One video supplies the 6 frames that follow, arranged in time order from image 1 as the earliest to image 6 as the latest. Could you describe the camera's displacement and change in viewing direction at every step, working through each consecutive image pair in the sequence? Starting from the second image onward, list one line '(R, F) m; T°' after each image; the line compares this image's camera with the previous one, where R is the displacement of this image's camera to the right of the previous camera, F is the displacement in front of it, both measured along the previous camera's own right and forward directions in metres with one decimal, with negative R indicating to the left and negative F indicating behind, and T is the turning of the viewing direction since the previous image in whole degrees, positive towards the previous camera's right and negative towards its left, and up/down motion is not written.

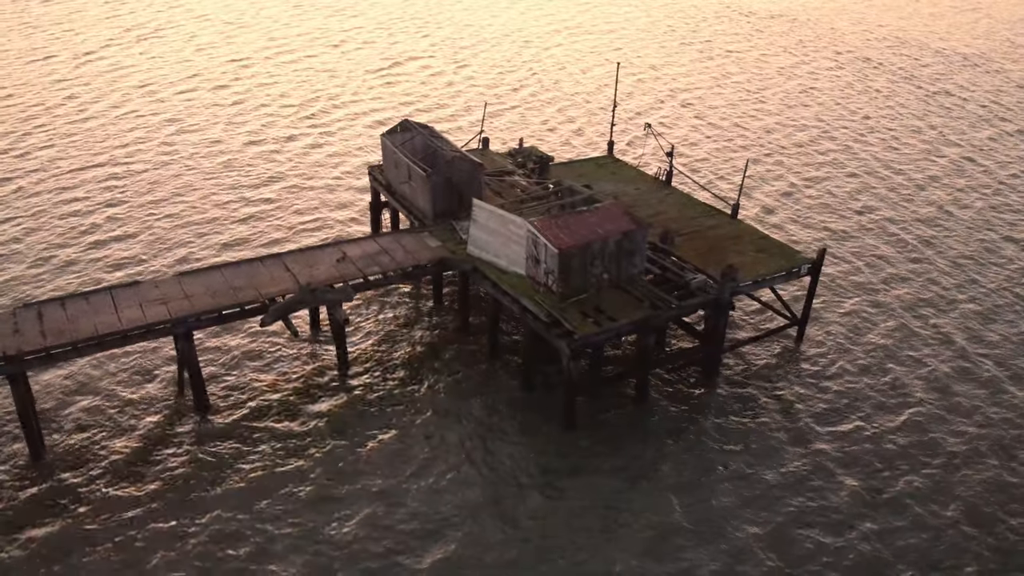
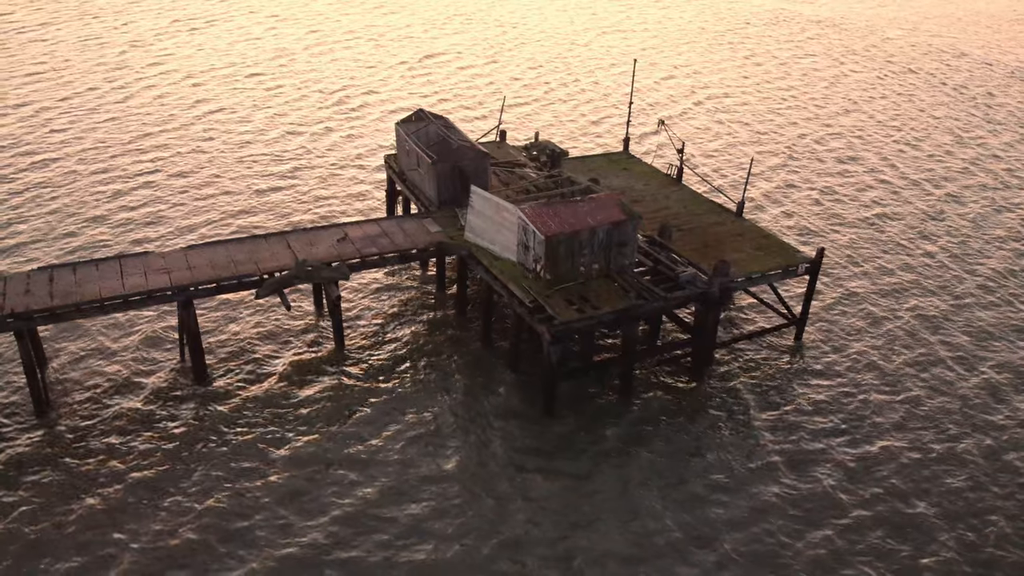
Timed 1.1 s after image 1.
(+2.3, -0.5) m; -4°
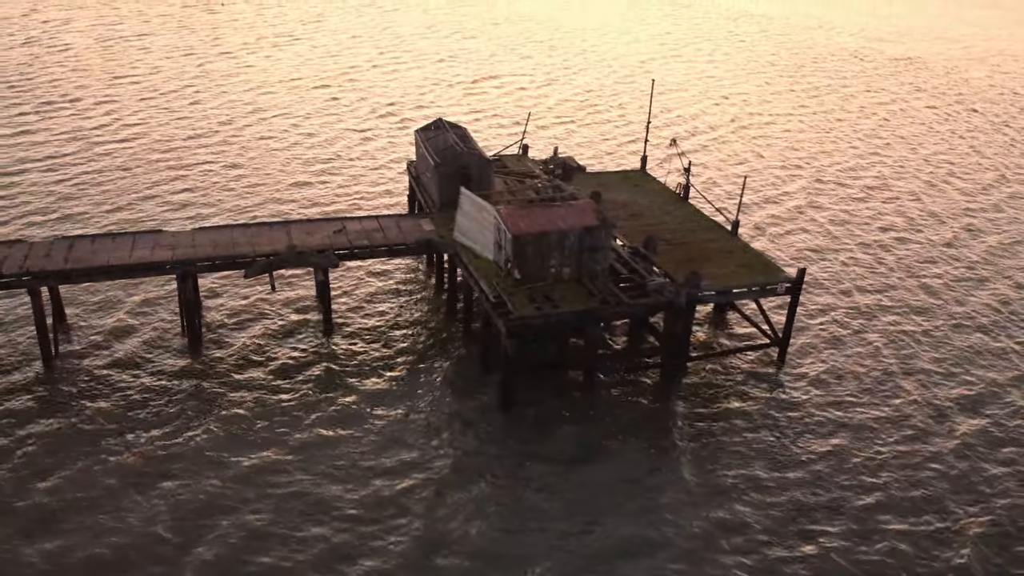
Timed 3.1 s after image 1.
(+4.8, -0.8) m; -7°
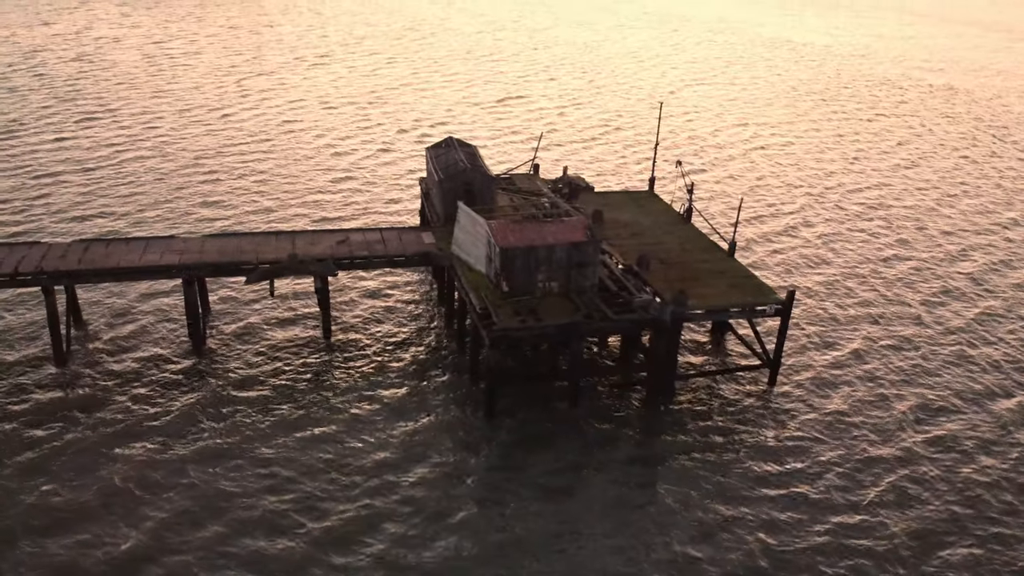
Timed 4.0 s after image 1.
(+2.2, -0.6) m; -3°
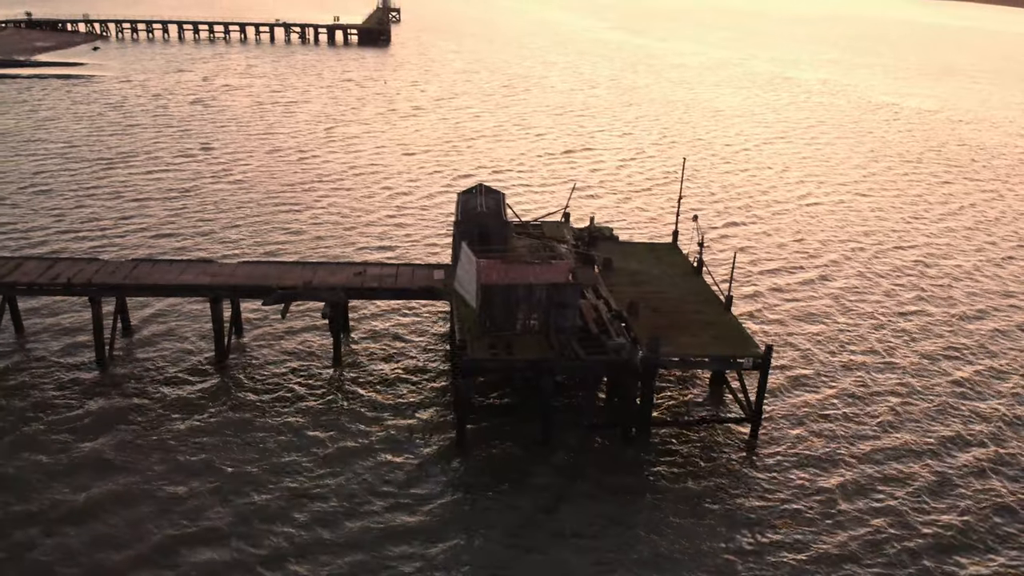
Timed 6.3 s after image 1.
(+5.5, -1.3) m; -9°
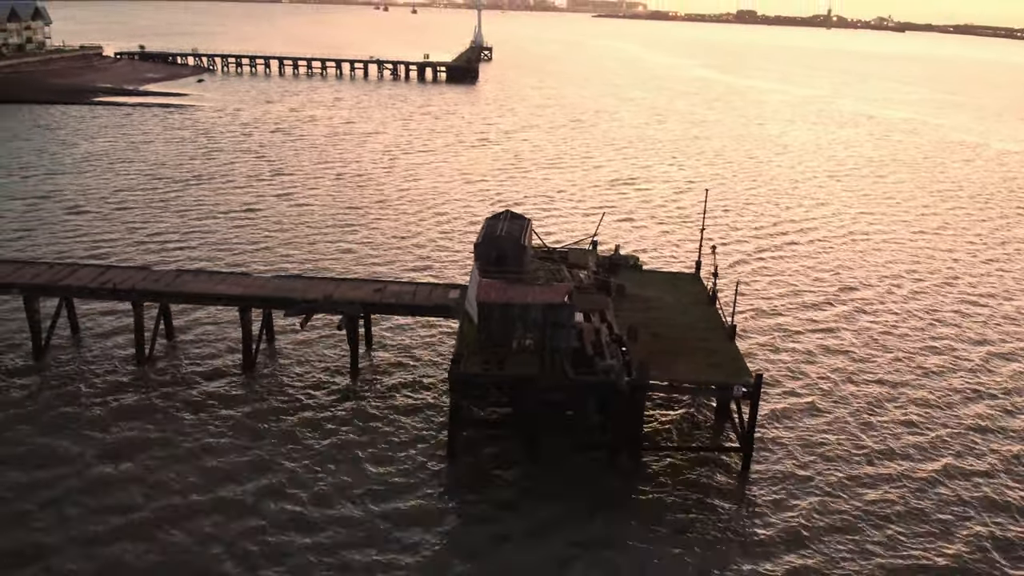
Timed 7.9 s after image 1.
(+3.9, -1.0) m; -7°
